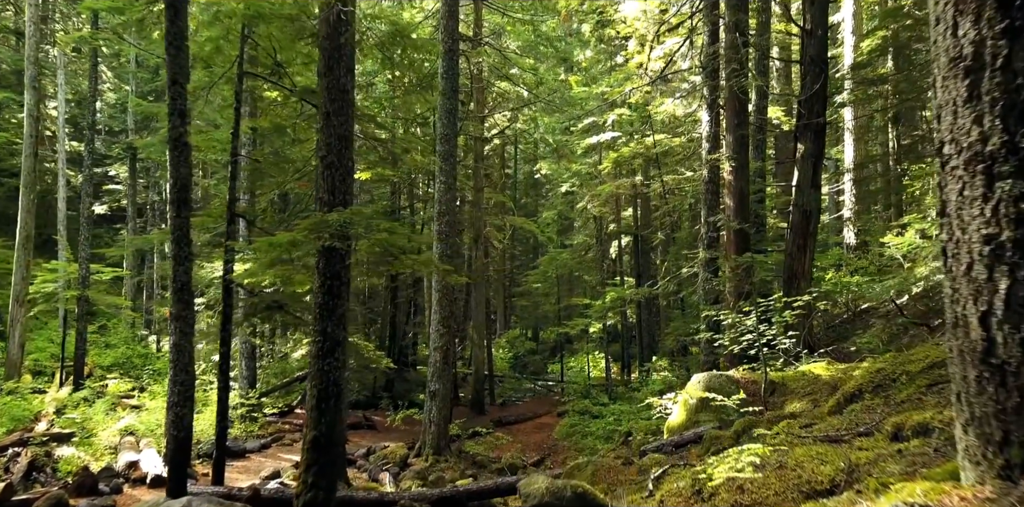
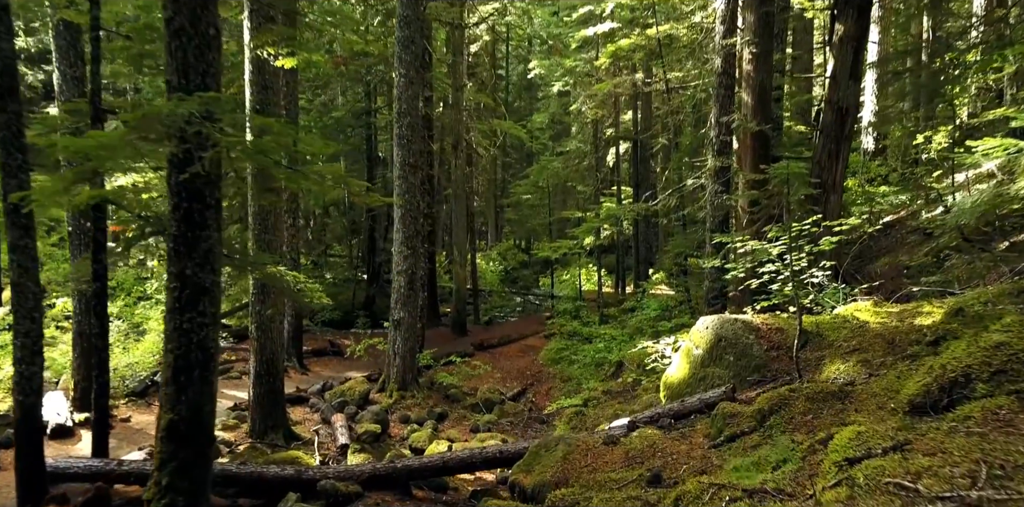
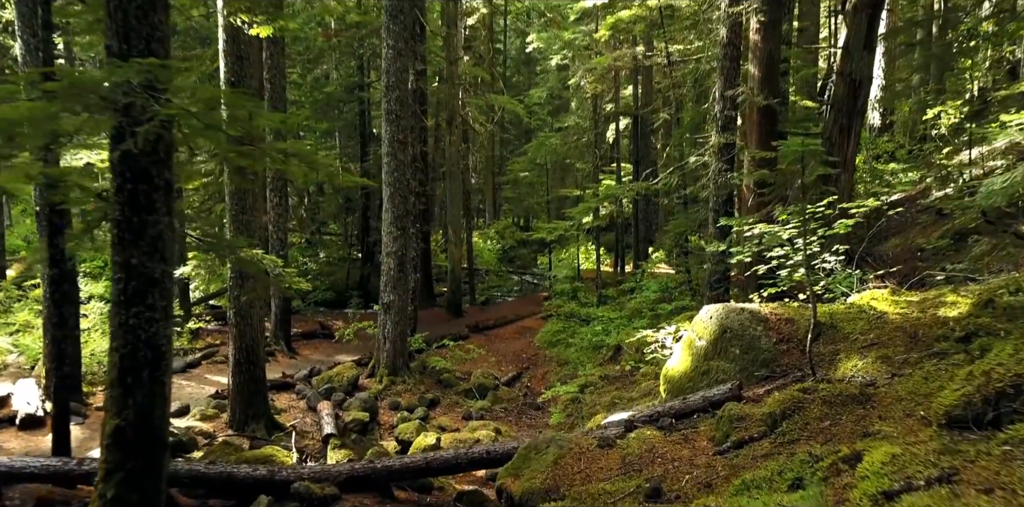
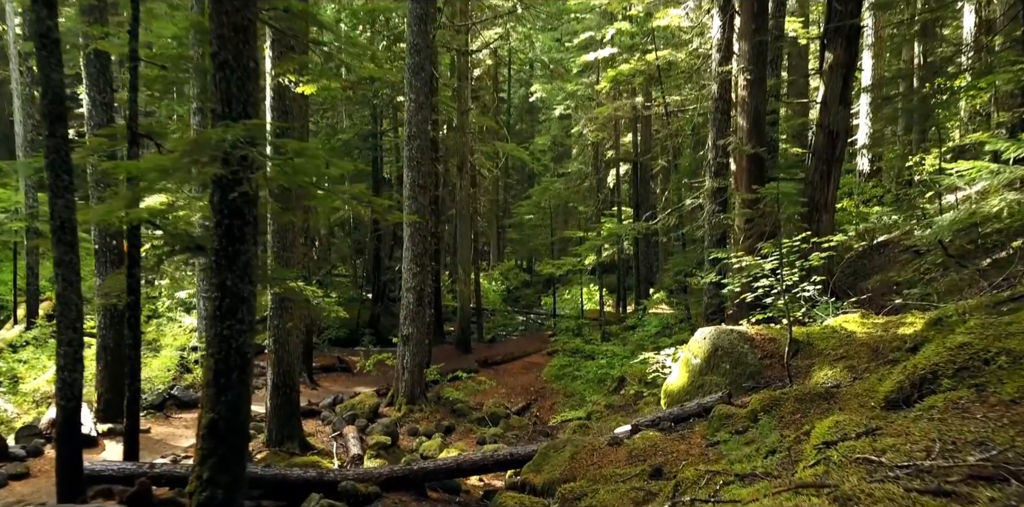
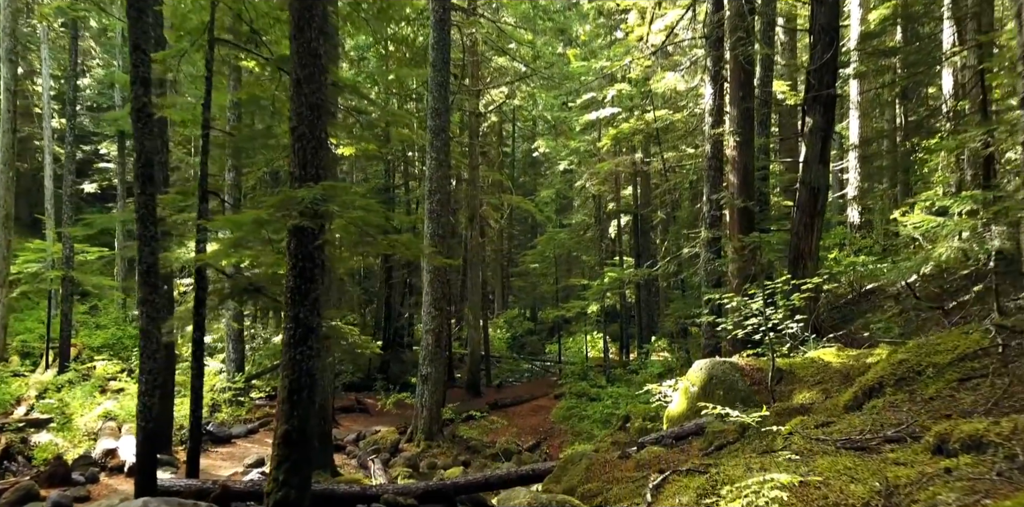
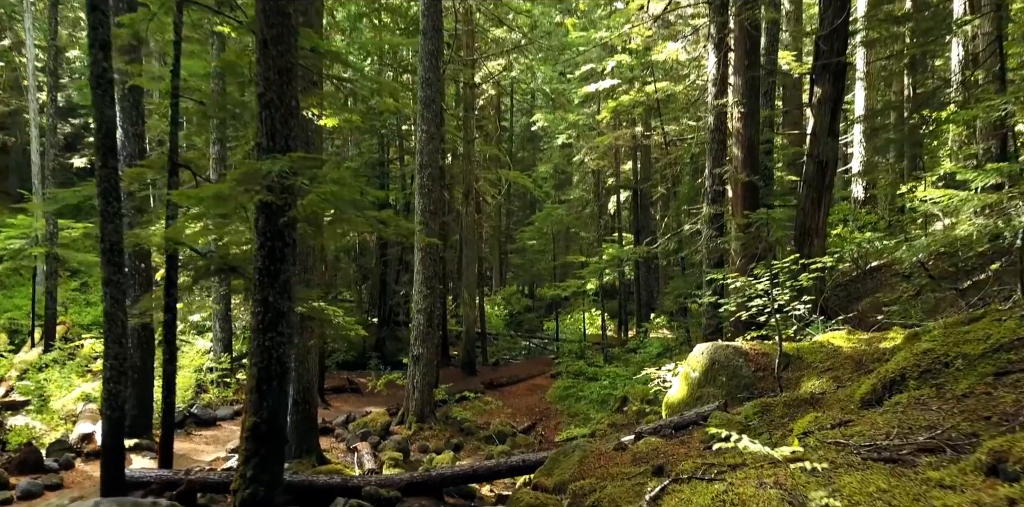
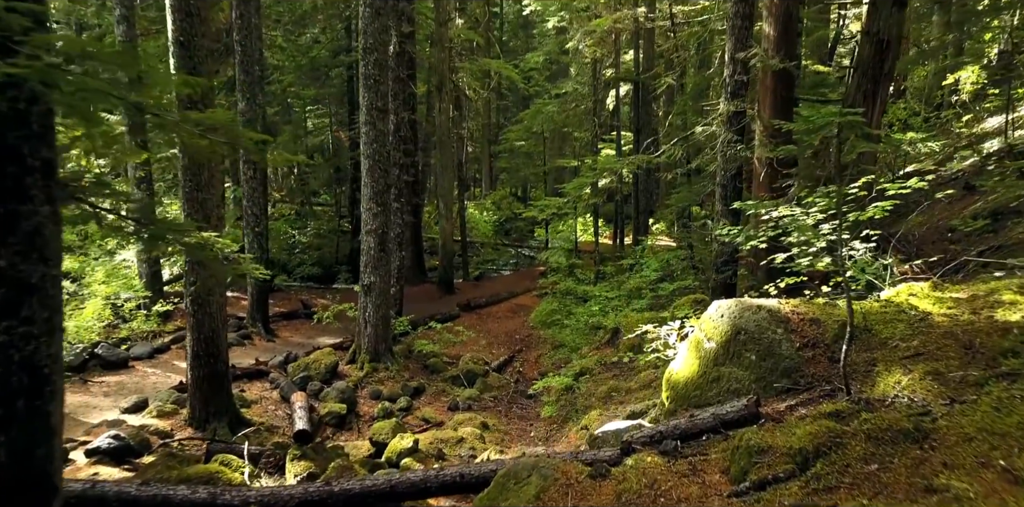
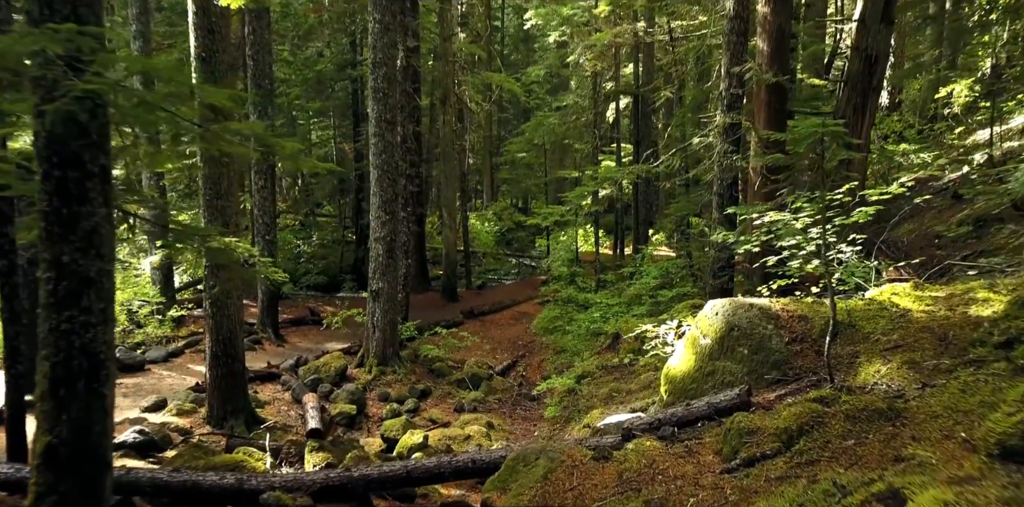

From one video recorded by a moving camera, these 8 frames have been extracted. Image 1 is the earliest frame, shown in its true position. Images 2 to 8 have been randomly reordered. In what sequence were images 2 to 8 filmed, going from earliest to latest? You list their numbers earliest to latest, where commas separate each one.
5, 6, 4, 2, 3, 8, 7
